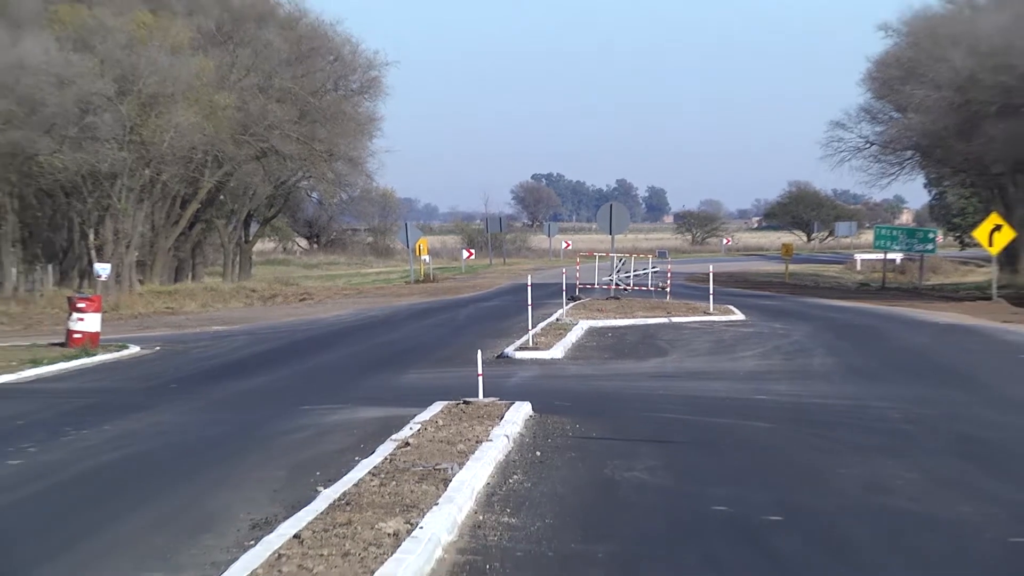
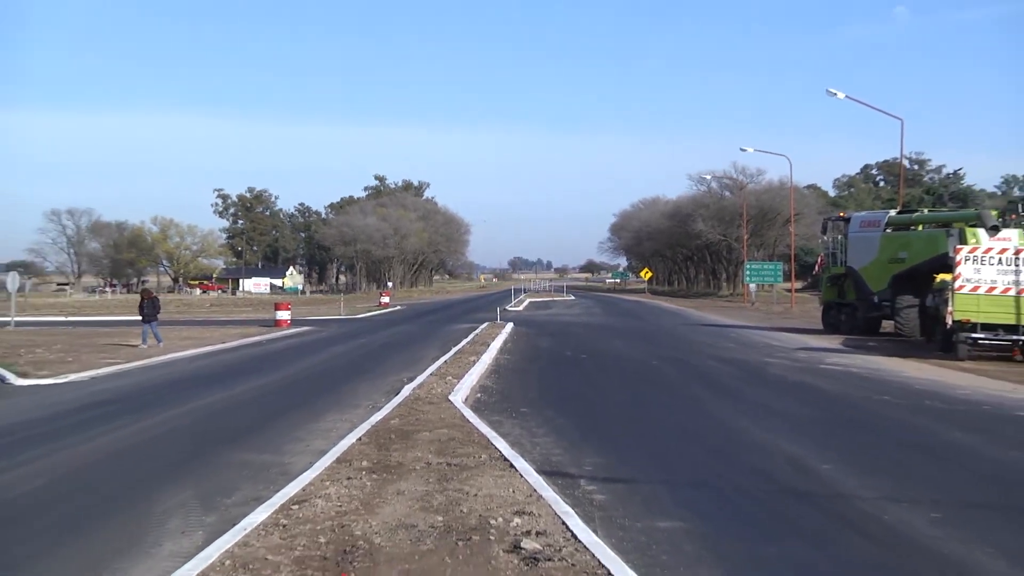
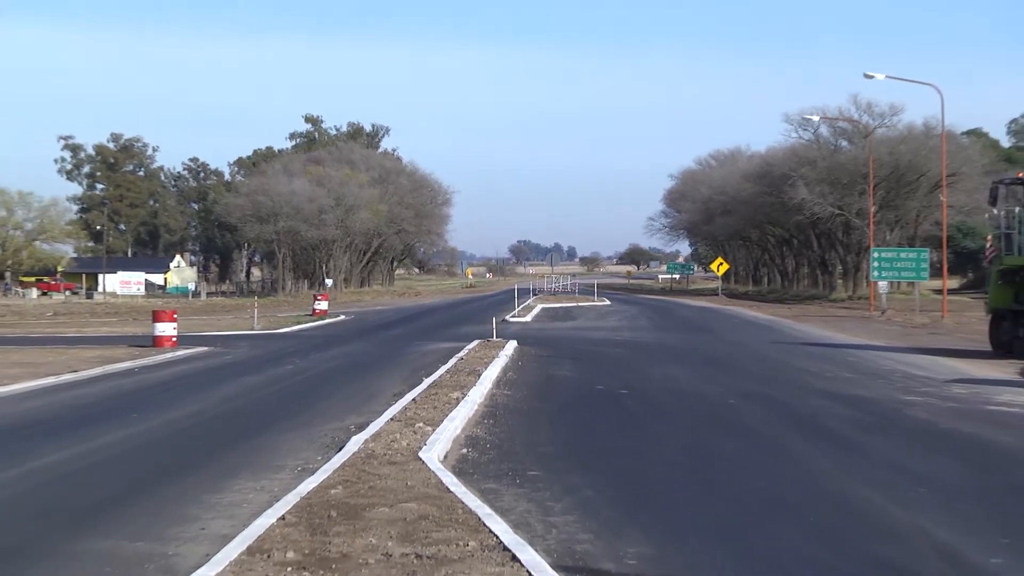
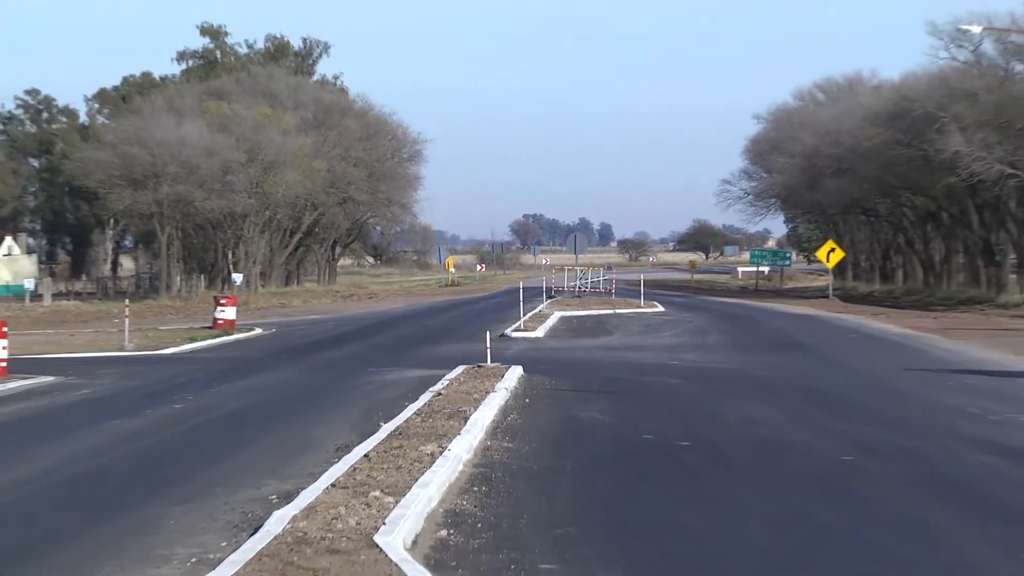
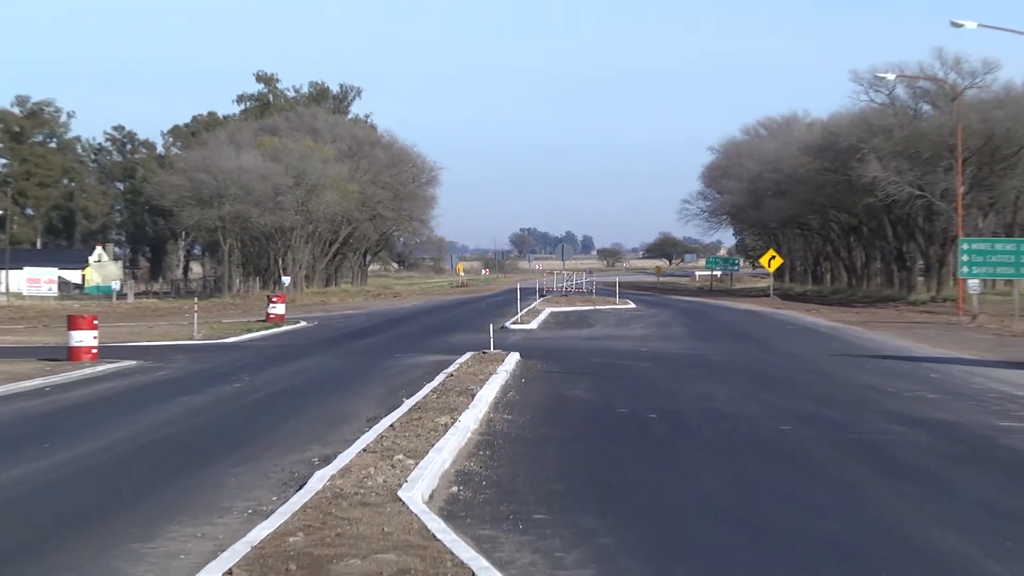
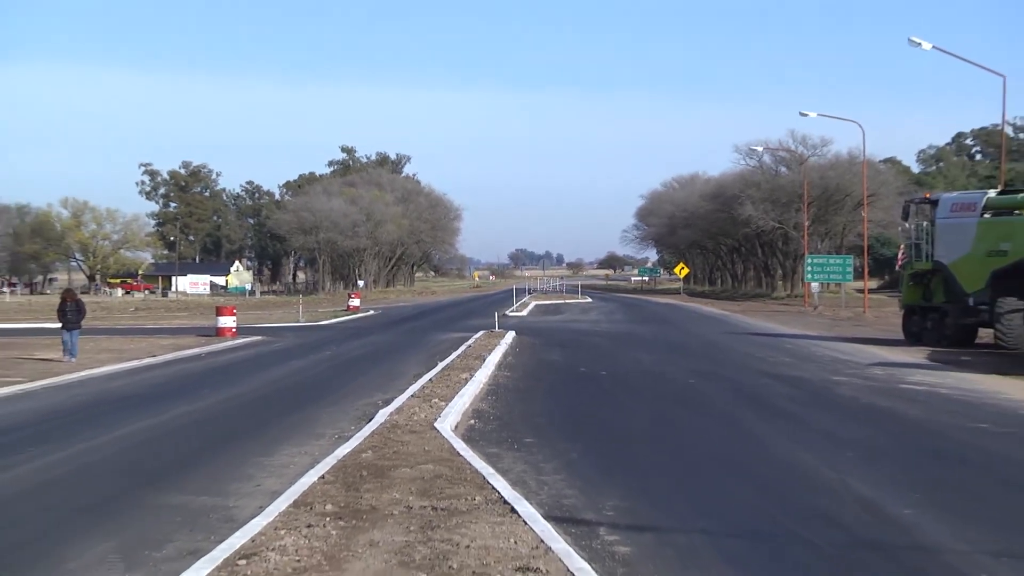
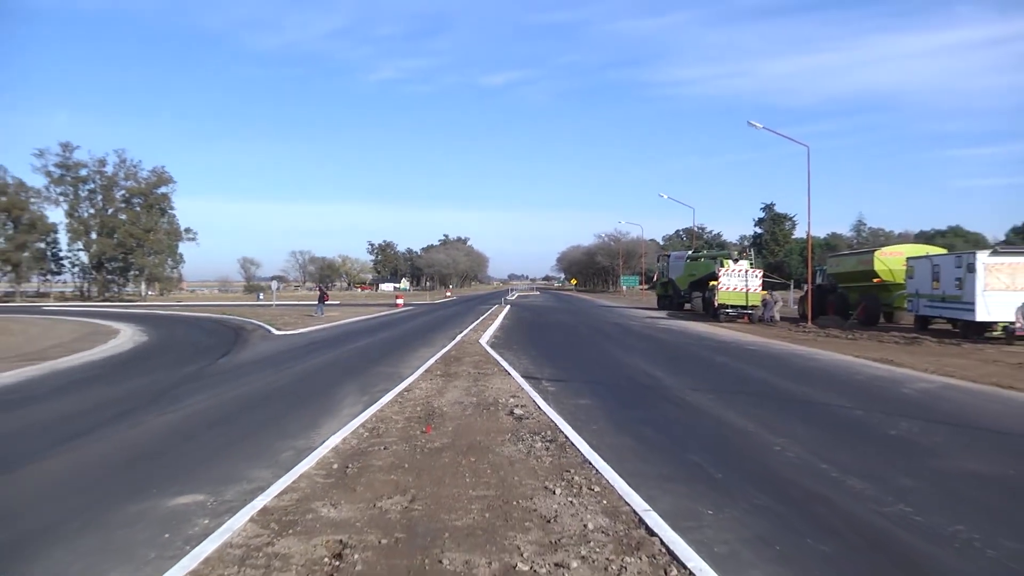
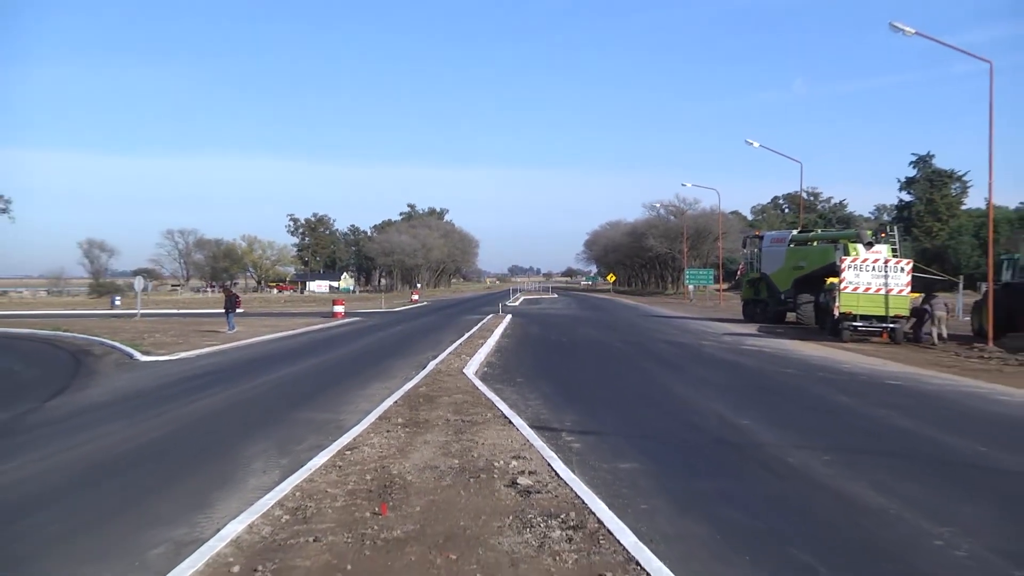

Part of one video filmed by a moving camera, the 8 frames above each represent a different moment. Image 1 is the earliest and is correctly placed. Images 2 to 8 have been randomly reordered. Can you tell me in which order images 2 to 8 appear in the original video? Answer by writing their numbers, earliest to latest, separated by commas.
4, 5, 3, 6, 2, 8, 7
